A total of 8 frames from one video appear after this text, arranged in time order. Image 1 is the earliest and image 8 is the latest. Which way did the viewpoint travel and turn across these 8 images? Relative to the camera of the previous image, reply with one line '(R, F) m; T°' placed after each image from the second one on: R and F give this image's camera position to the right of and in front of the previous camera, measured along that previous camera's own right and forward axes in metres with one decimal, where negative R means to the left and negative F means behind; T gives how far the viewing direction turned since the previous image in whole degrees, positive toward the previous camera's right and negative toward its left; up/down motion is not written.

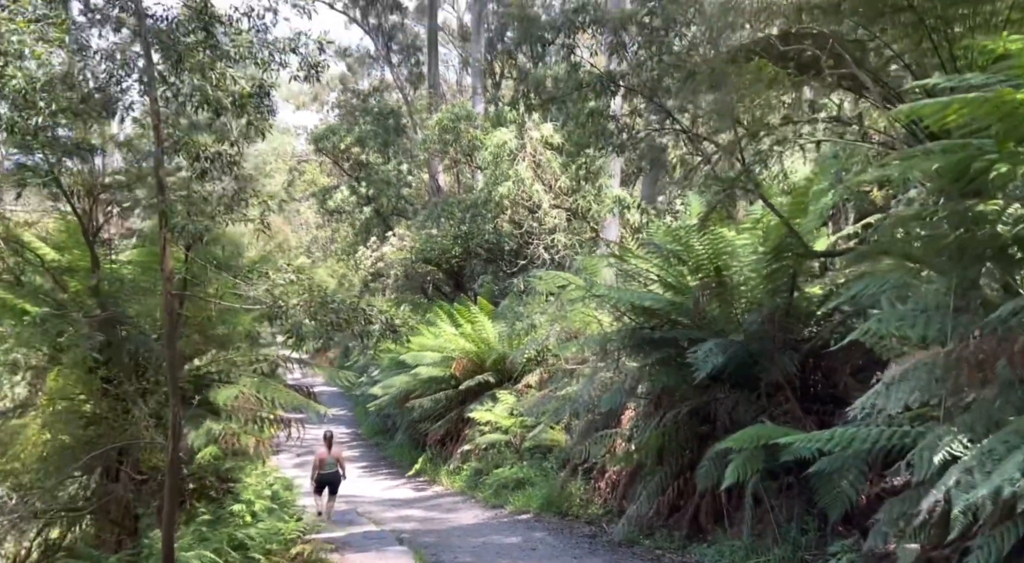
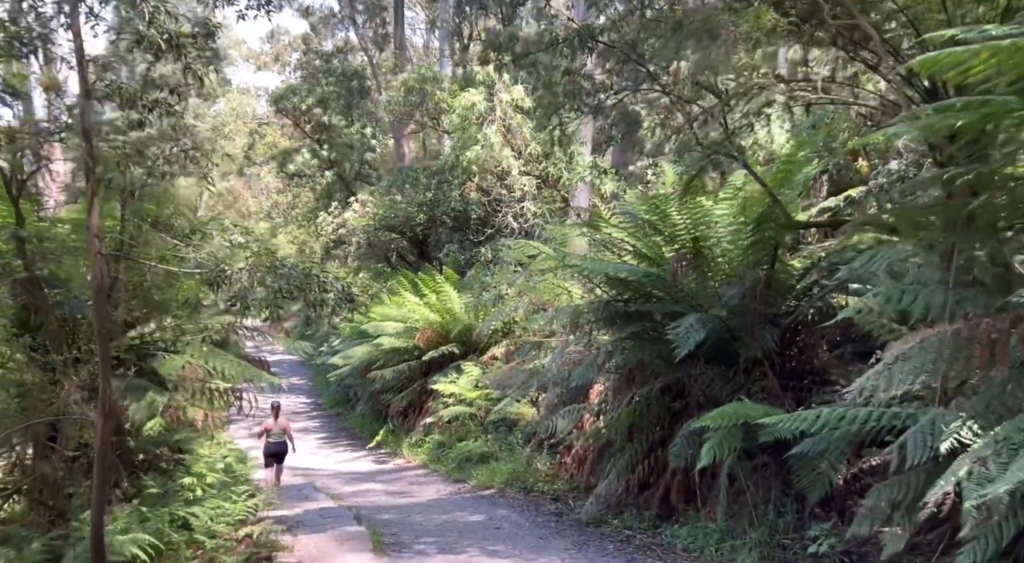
(0.0, +0.4) m; +2°
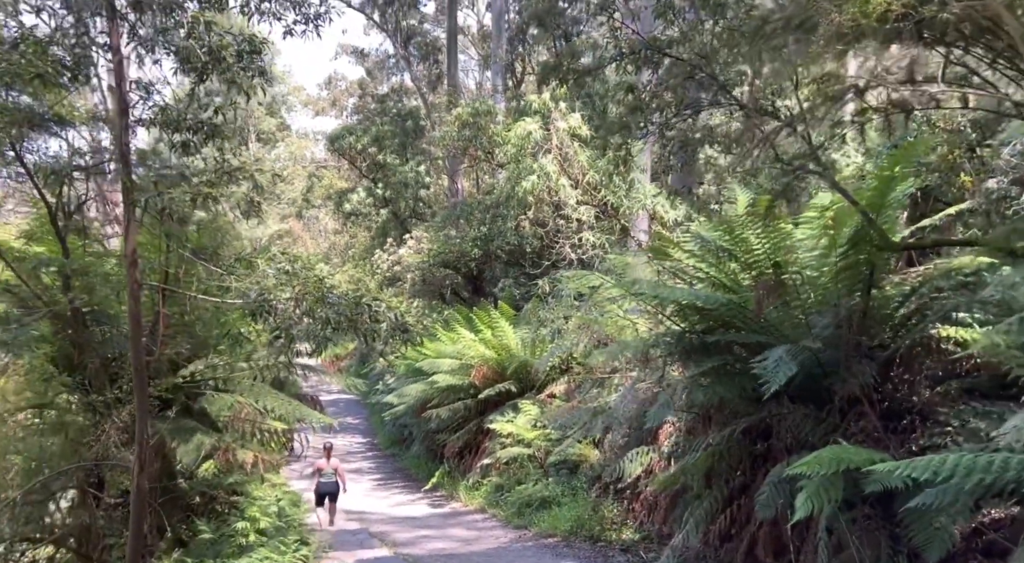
(-0.1, +0.5) m; -3°
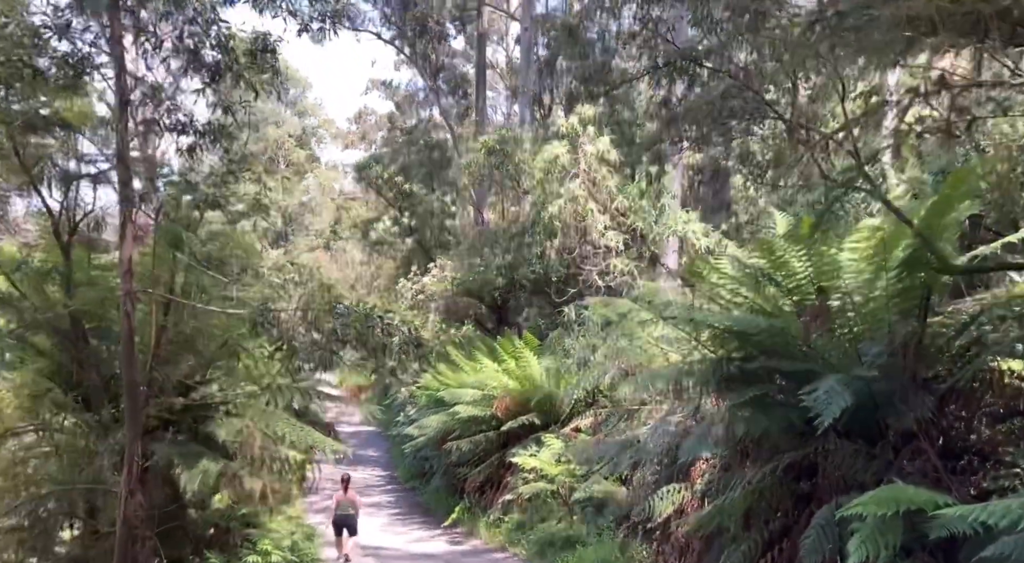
(0.0, +0.5) m; -1°
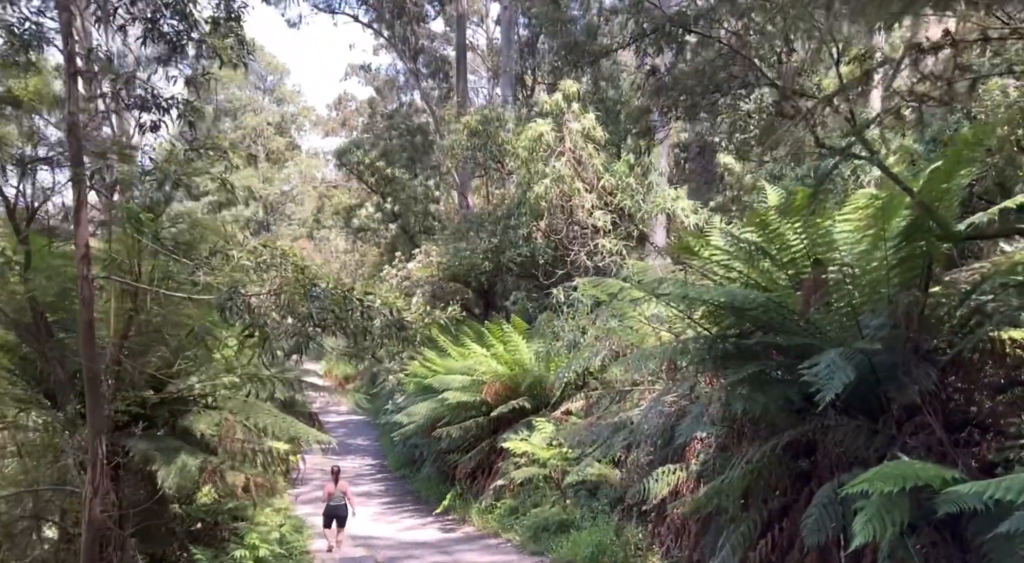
(0.0, +0.2) m; +1°
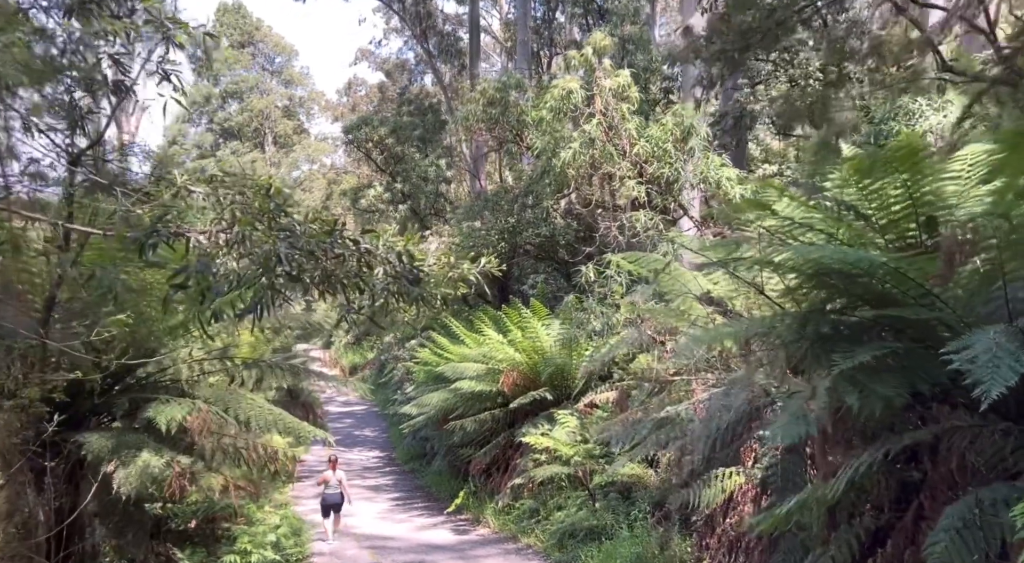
(-0.1, +1.2) m; 0°
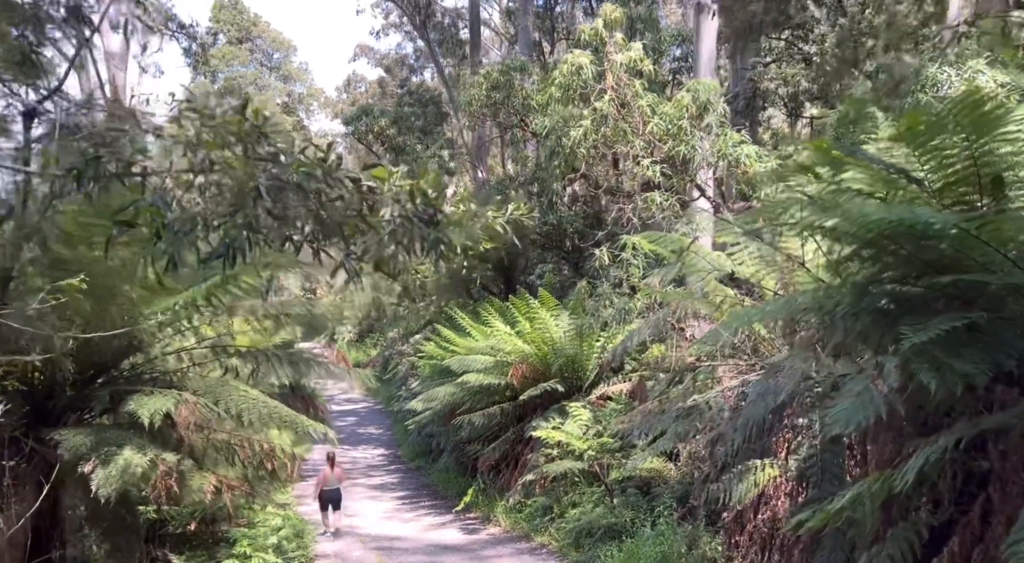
(-0.1, +0.5) m; 0°
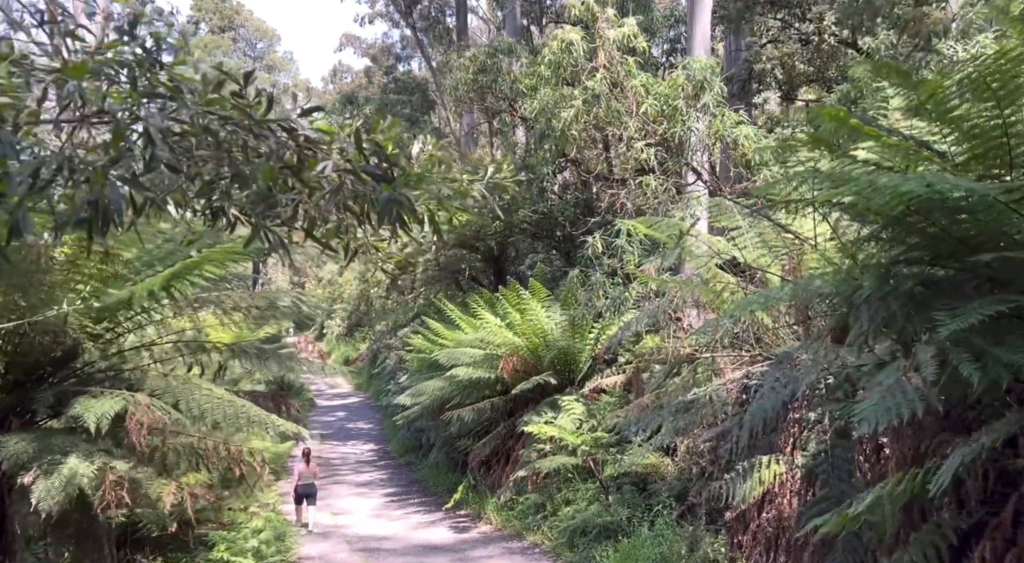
(0.0, +0.4) m; 0°
